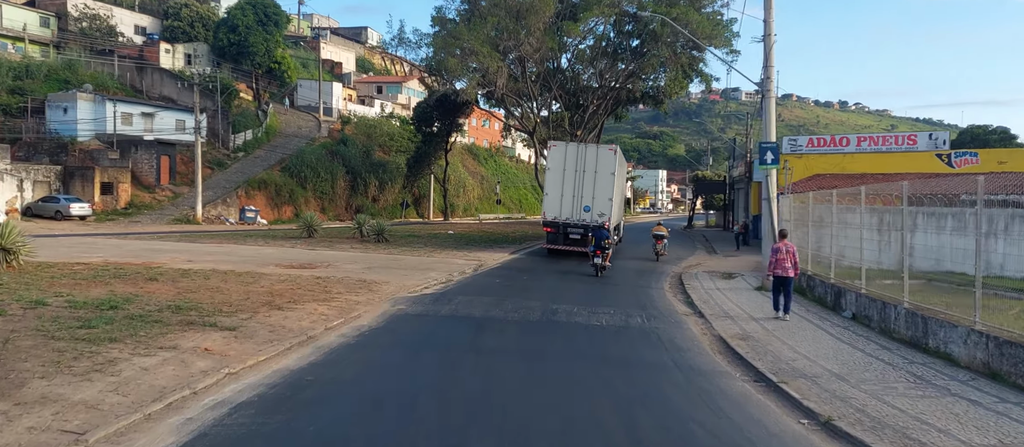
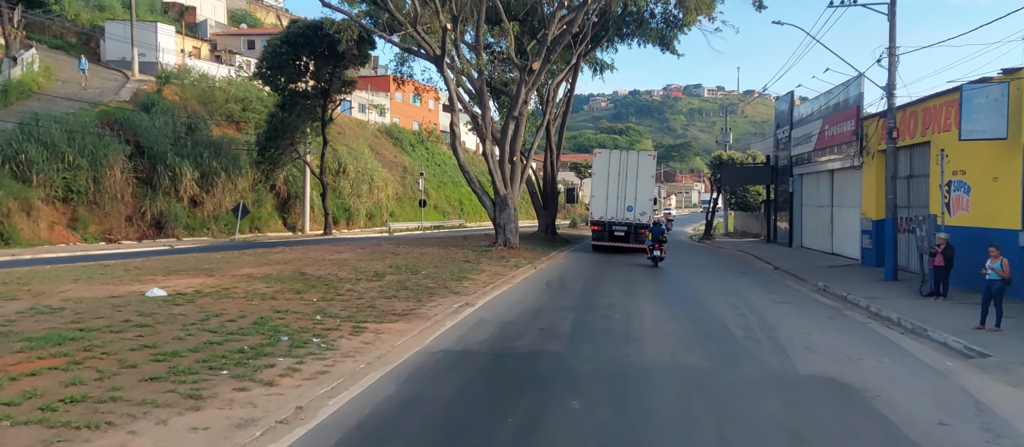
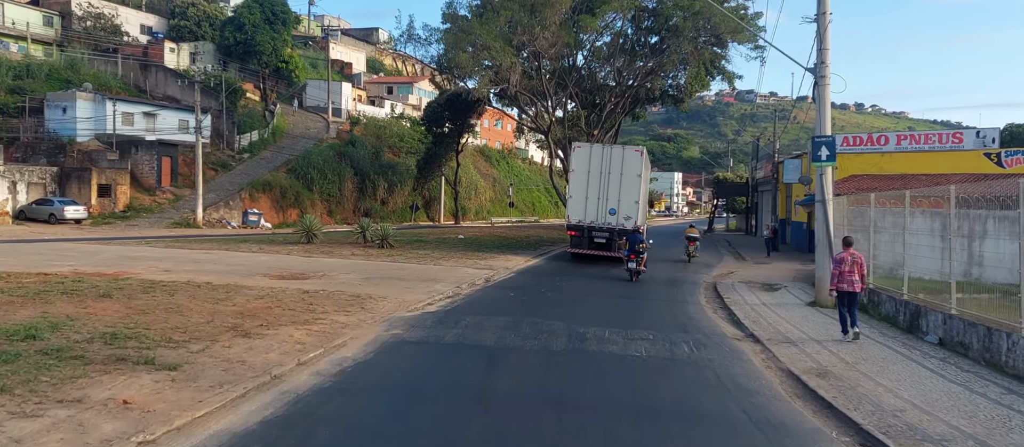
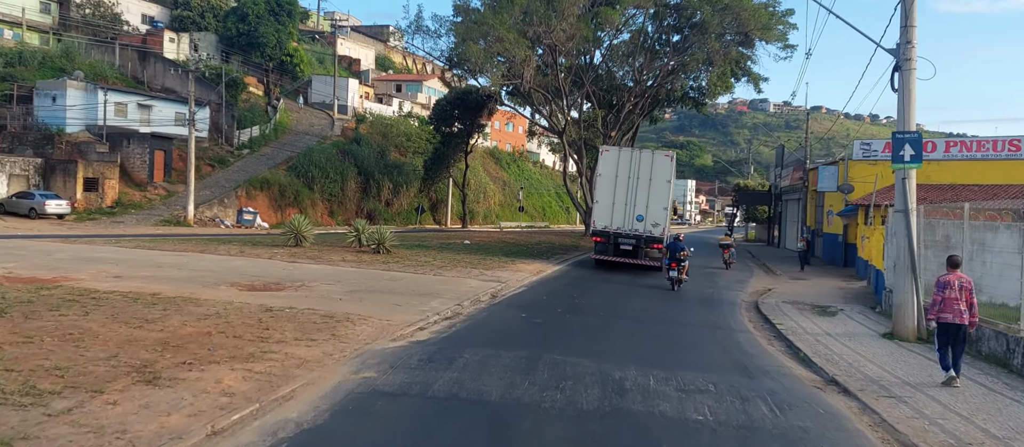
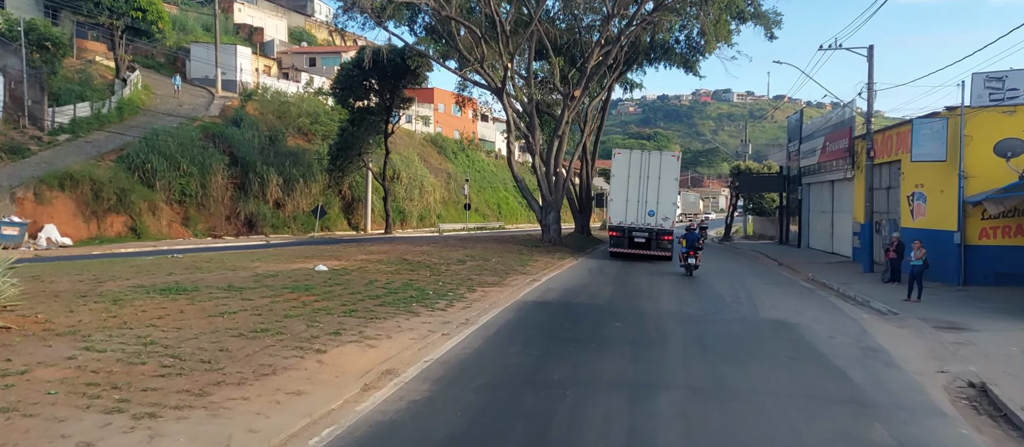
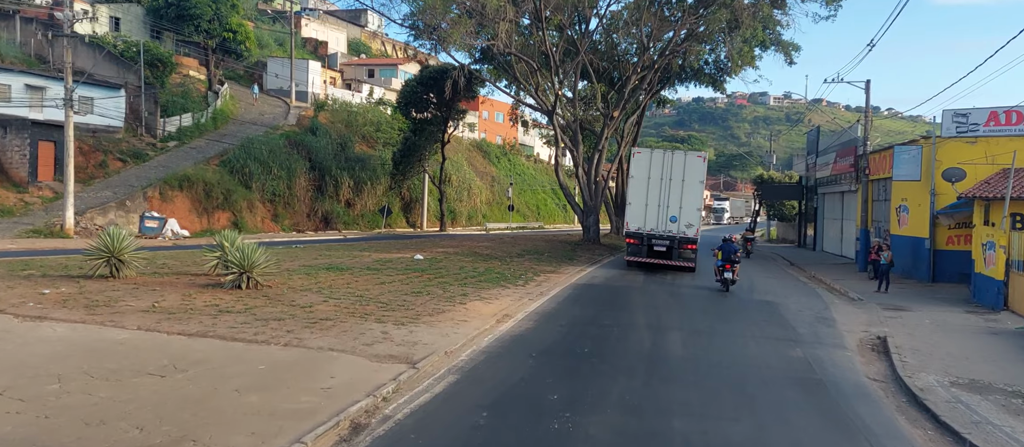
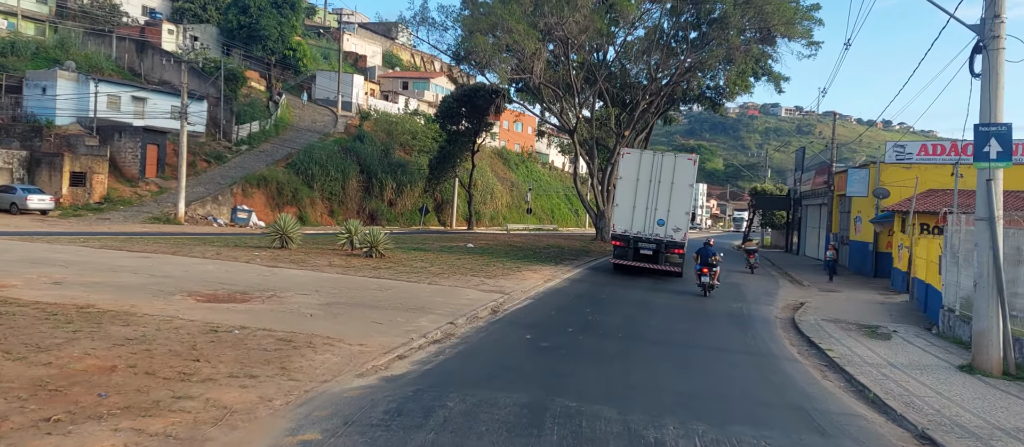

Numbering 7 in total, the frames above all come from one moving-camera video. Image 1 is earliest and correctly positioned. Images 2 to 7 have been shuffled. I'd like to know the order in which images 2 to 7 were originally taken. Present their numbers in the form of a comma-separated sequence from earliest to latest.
3, 4, 7, 6, 5, 2
